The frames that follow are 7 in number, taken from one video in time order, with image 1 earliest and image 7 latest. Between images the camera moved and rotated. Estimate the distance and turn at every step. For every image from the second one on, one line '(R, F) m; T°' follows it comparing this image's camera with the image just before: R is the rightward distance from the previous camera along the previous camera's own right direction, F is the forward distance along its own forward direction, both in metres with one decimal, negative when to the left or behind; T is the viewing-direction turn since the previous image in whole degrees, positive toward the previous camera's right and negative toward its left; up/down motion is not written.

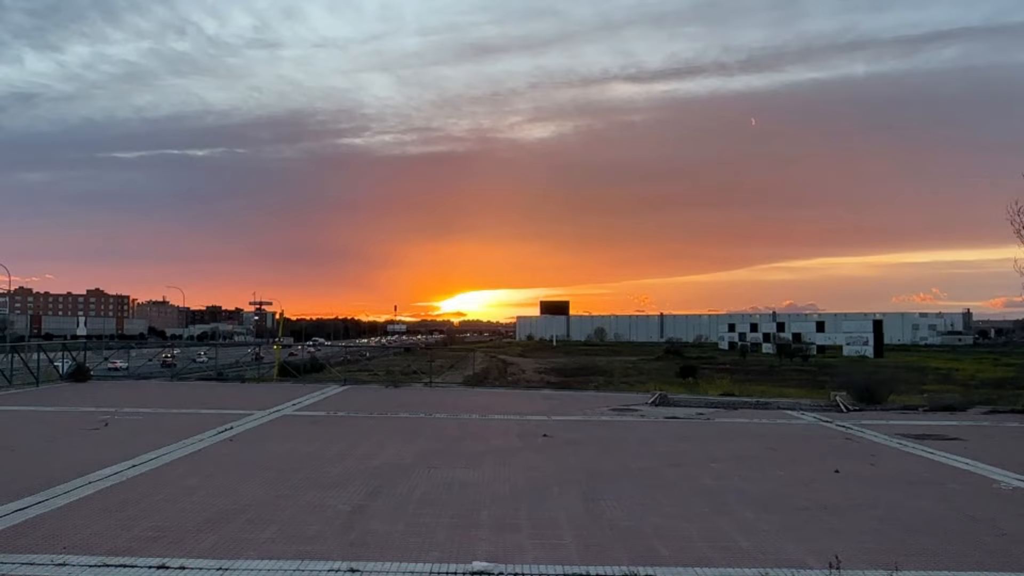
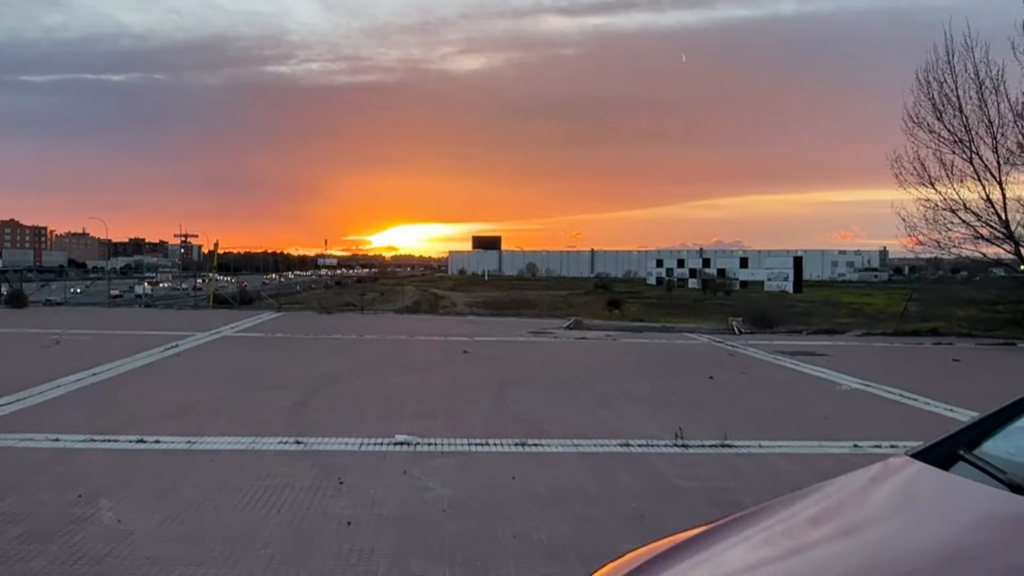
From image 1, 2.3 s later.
(+0.1, -1.3) m; +4°
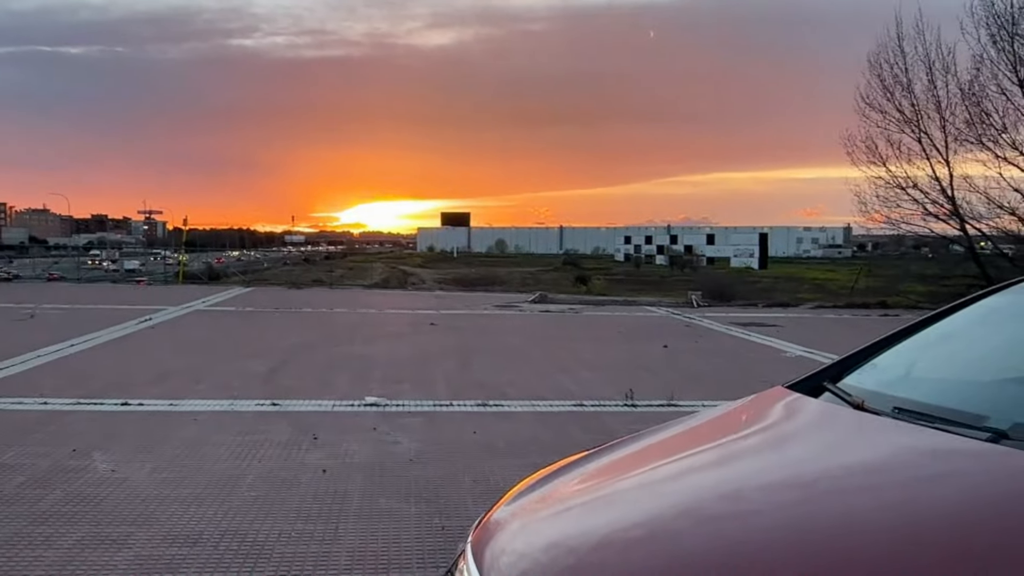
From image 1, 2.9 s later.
(+0.1, -0.5) m; +2°
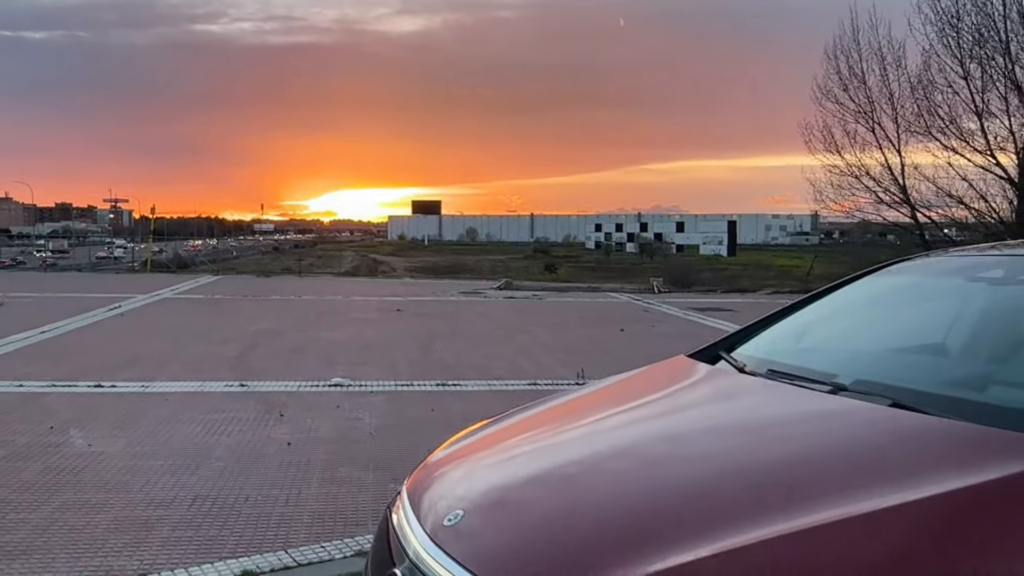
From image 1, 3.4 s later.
(+0.1, -0.4) m; +2°
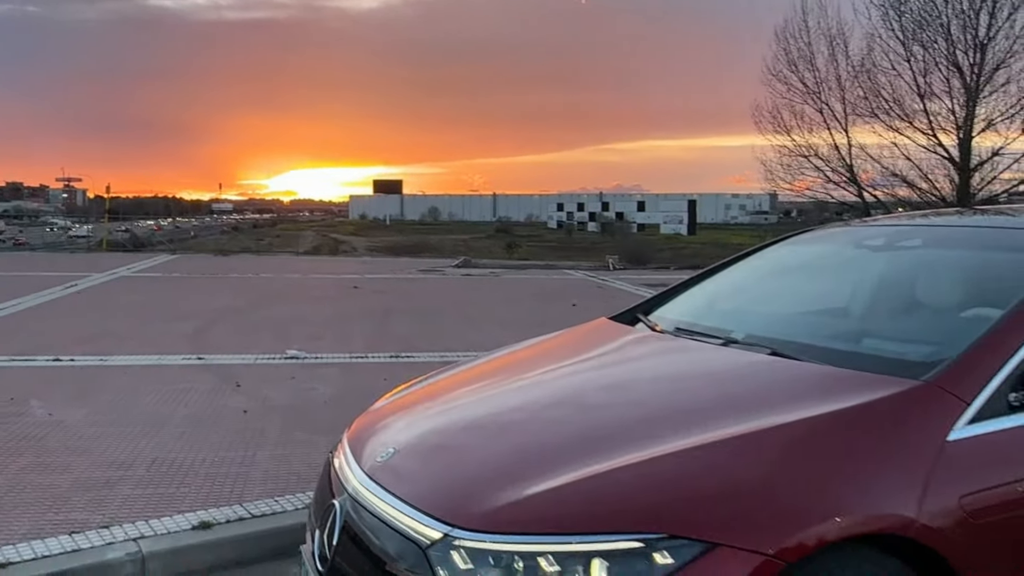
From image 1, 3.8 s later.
(+0.1, -0.3) m; +2°
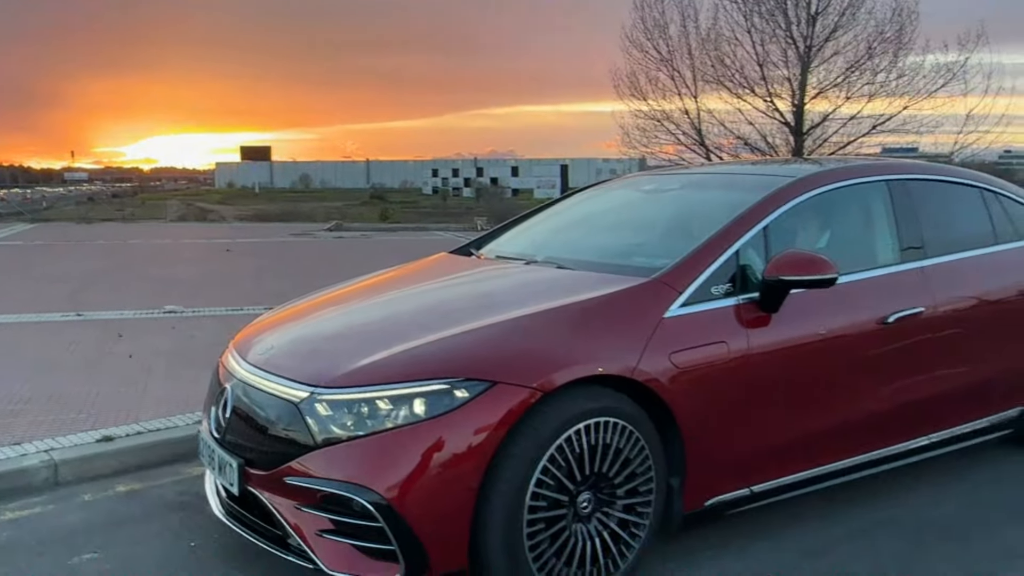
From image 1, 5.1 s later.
(+0.1, -0.8) m; +8°
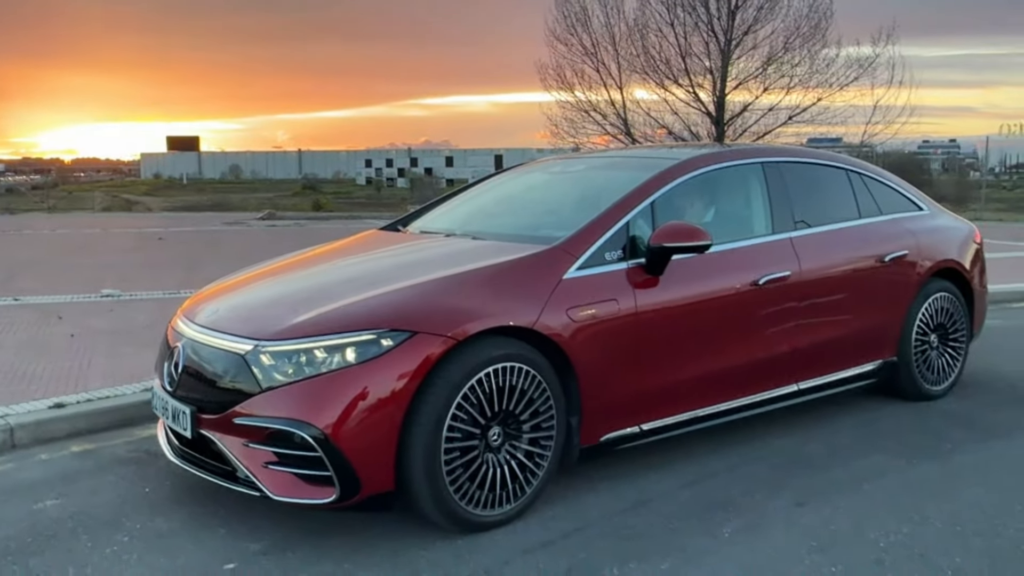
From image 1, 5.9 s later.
(+0.1, -0.5) m; +4°
